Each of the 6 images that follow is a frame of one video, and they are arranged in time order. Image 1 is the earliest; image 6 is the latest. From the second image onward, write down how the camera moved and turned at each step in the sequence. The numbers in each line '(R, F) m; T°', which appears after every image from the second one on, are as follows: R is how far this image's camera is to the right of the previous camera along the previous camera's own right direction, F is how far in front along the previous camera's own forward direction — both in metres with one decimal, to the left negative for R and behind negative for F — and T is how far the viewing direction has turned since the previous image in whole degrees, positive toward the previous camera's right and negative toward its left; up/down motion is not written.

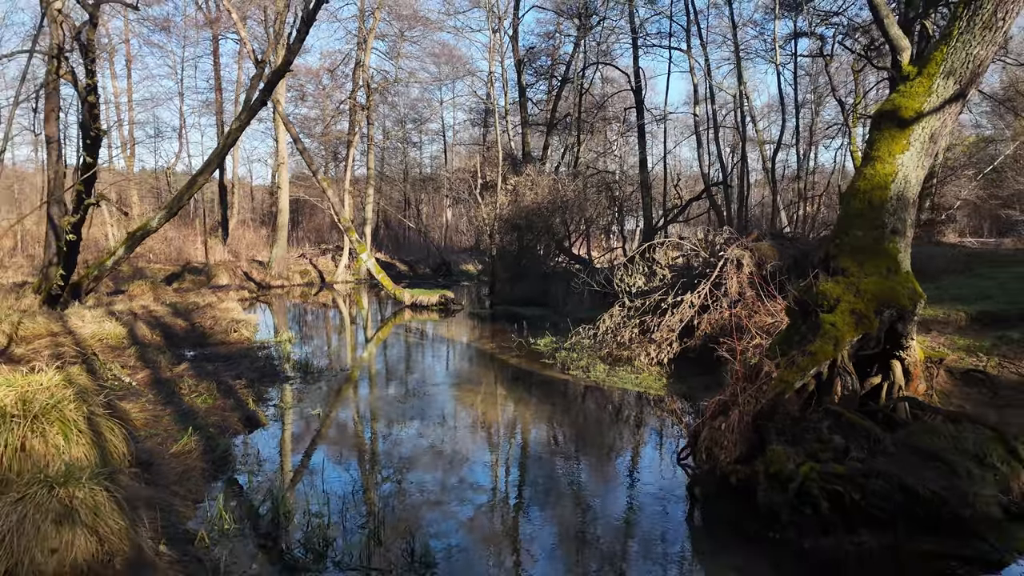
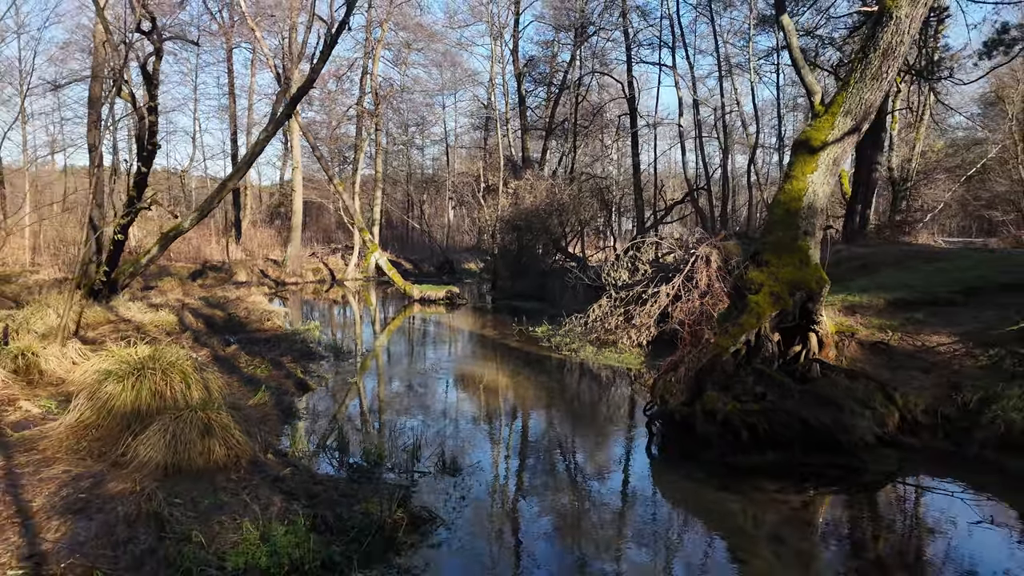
(0.0, -1.6) m; 0°
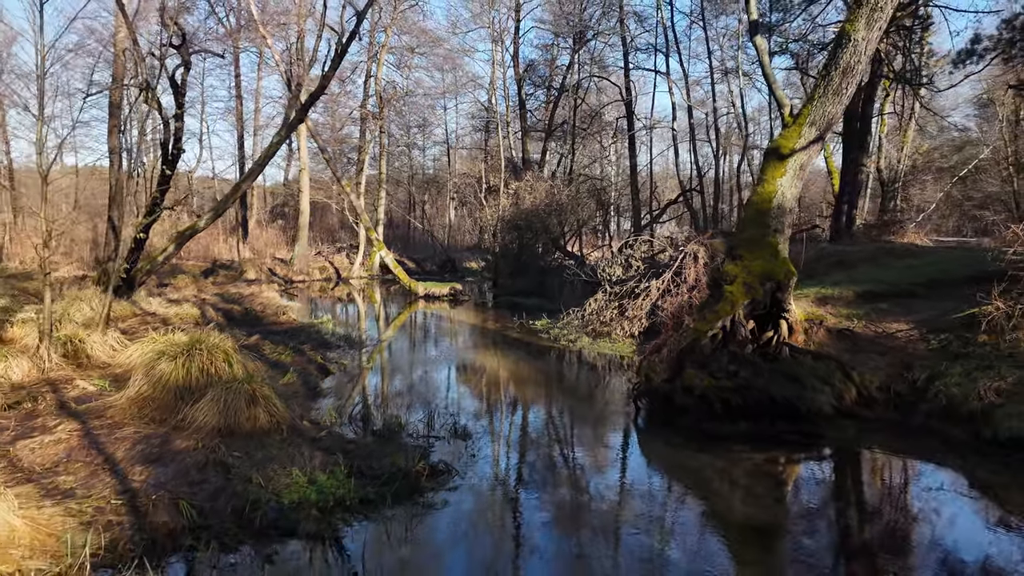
(0.0, -0.8) m; 0°
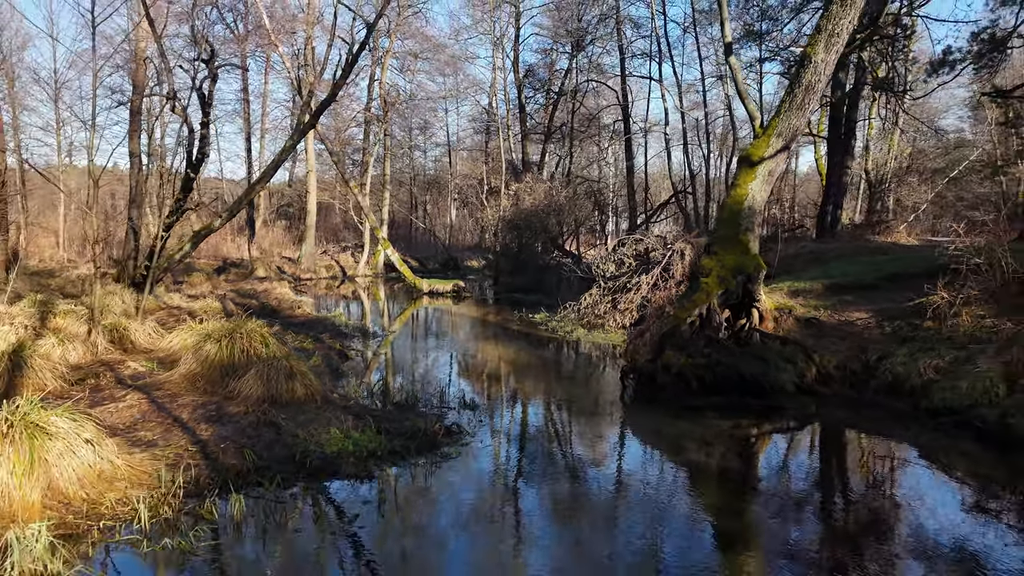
(0.0, -1.0) m; 0°
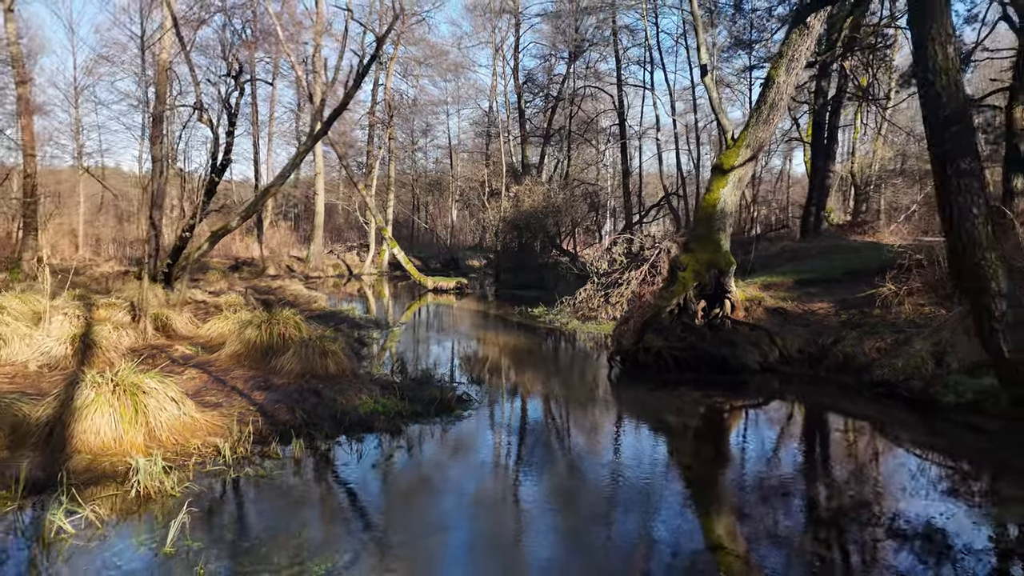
(0.0, -1.2) m; 0°
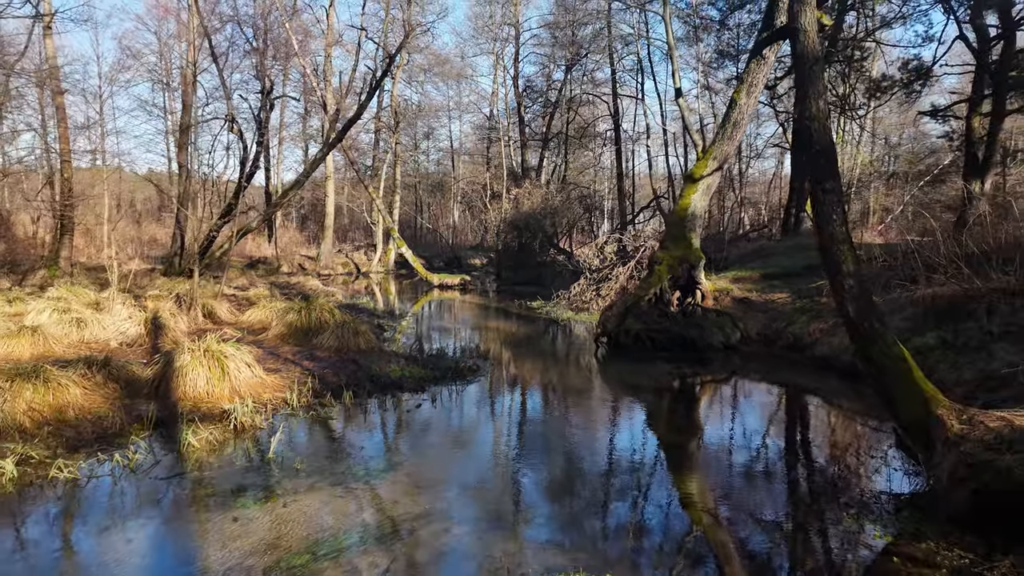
(0.0, -1.6) m; 0°
